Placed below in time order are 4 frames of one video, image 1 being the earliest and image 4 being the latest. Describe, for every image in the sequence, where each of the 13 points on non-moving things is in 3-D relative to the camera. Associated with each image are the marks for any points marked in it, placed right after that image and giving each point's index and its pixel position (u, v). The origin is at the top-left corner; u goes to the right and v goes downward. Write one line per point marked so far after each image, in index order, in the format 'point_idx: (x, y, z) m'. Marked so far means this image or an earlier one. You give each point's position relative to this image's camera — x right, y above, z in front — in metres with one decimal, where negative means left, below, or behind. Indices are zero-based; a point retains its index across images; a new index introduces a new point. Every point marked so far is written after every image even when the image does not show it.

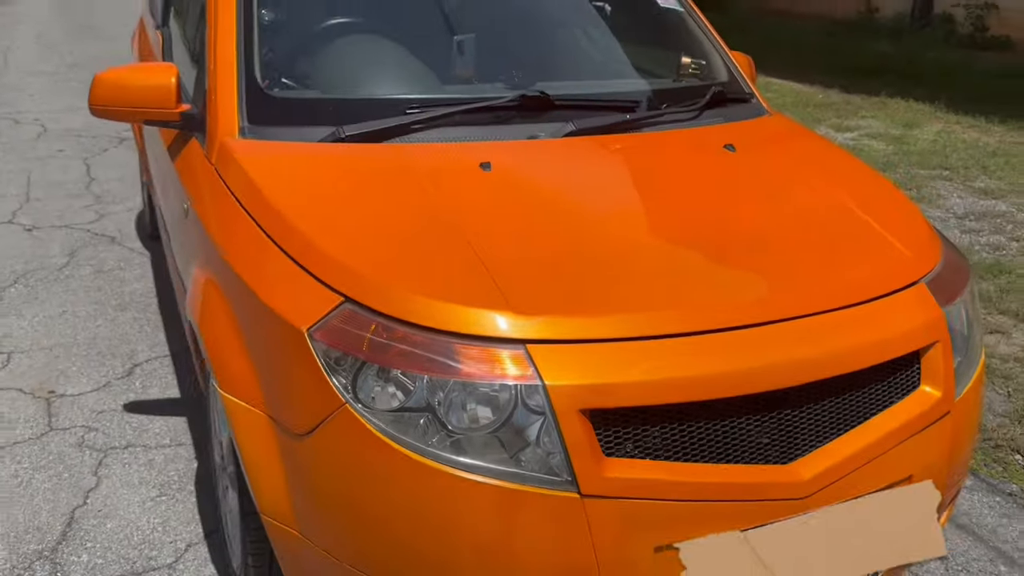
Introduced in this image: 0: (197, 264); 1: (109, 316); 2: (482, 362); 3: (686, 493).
0: (-0.8, +0.1, +2.3) m
1: (-1.7, -0.1, +3.9) m
2: (-0.1, -0.1, +1.6) m
3: (+0.3, -0.4, +1.7) m
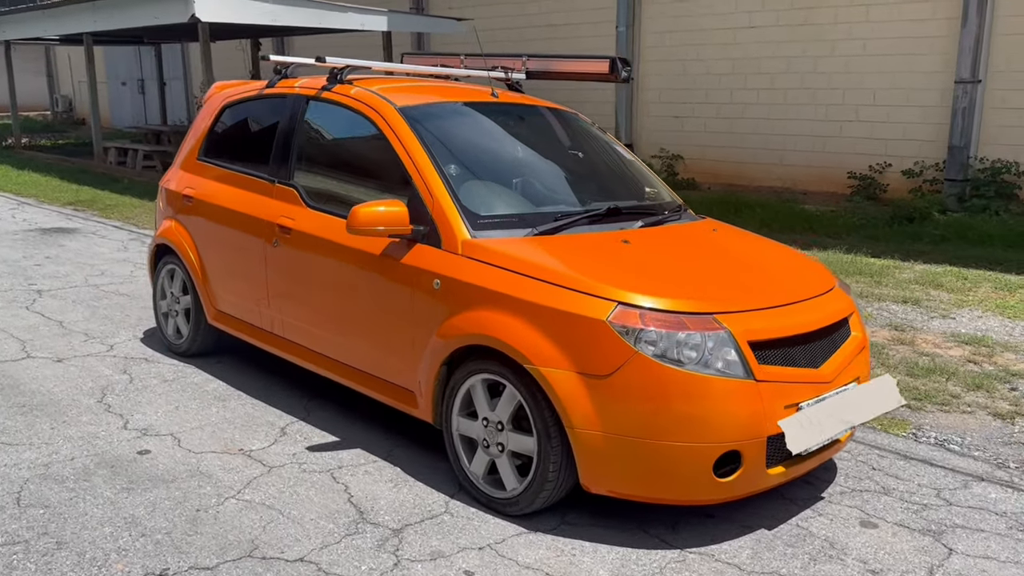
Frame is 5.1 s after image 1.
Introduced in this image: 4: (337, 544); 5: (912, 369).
0: (-0.2, -0.1, +3.7) m
1: (-1.6, -0.6, +4.8) m
2: (+0.7, -0.1, +3.3) m
3: (+1.1, -0.4, +3.4) m
4: (-0.7, -1.0, +3.4) m
5: (+2.6, -0.5, +5.9) m
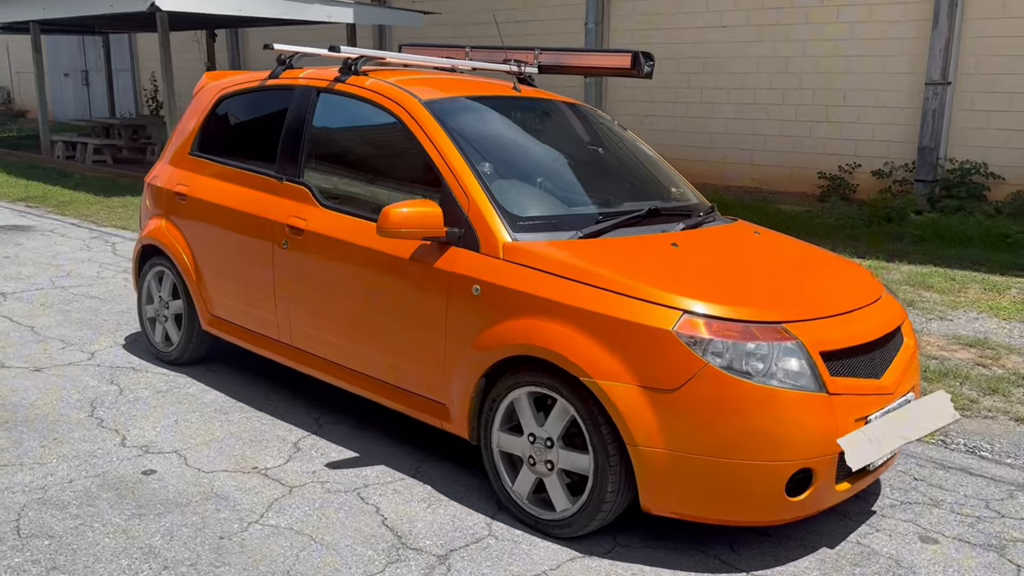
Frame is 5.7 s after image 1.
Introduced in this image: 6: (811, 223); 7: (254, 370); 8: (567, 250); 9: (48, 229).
0: (0.0, -0.1, +3.5) m
1: (-1.5, -0.7, +4.5) m
2: (+0.9, -0.2, +3.1) m
3: (+1.3, -0.4, +3.3) m
4: (-0.5, -1.0, +3.1) m
5: (+2.7, -0.6, +5.8) m
6: (+3.8, +0.8, +11.4) m
7: (-1.5, -0.5, +5.2) m
8: (+0.2, +0.2, +3.5) m
9: (-5.3, +0.7, +10.3) m
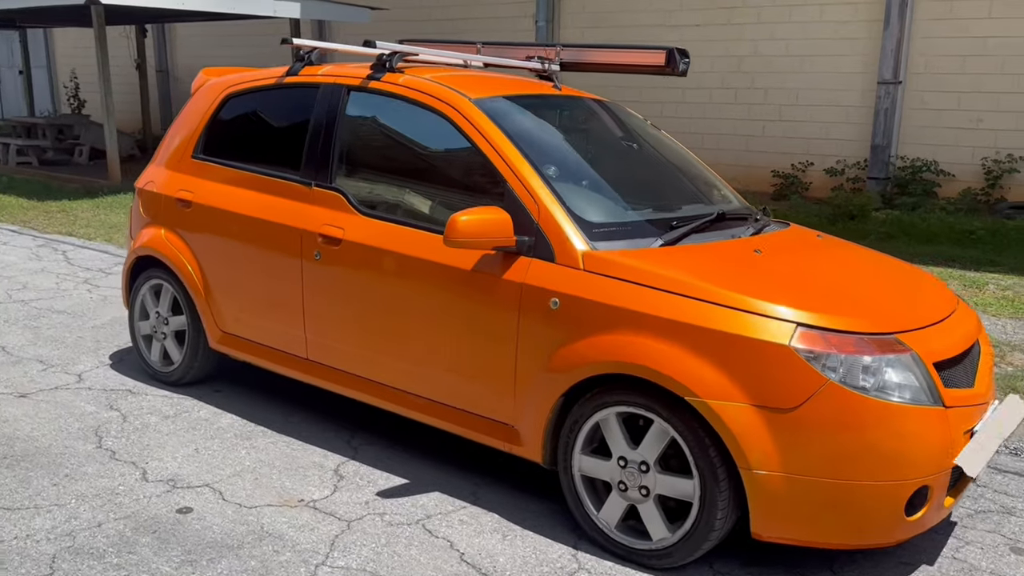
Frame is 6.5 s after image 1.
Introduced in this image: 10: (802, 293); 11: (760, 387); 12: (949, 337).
0: (+0.3, -0.2, +3.2) m
1: (-1.2, -0.7, +4.2) m
2: (+1.2, -0.2, +3.0) m
3: (+1.6, -0.4, +3.2) m
4: (-0.1, -1.0, +2.8) m
5: (+2.8, -0.5, +5.8) m
6: (+3.4, +0.9, +11.4) m
7: (-1.3, -0.5, +4.8) m
8: (+0.5, +0.1, +3.3) m
9: (-5.6, +0.6, +9.6) m
10: (+1.0, 0.0, +3.2) m
11: (+0.8, -0.3, +2.9) m
12: (+1.6, -0.2, +3.3) m
